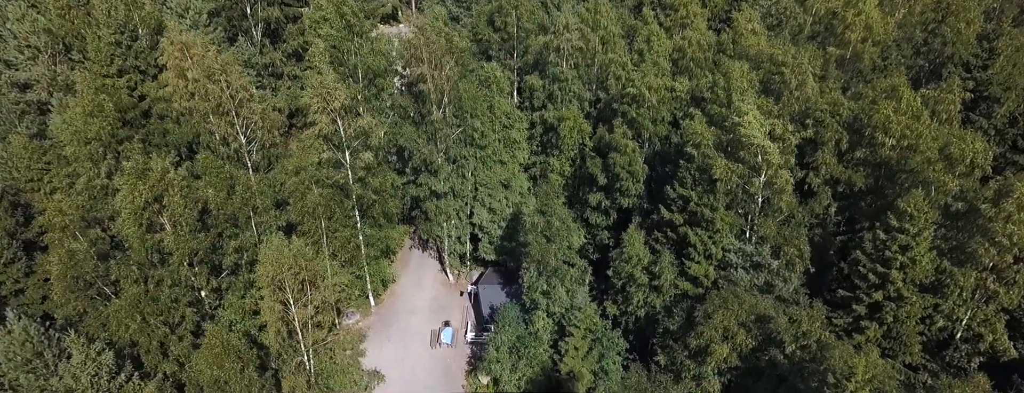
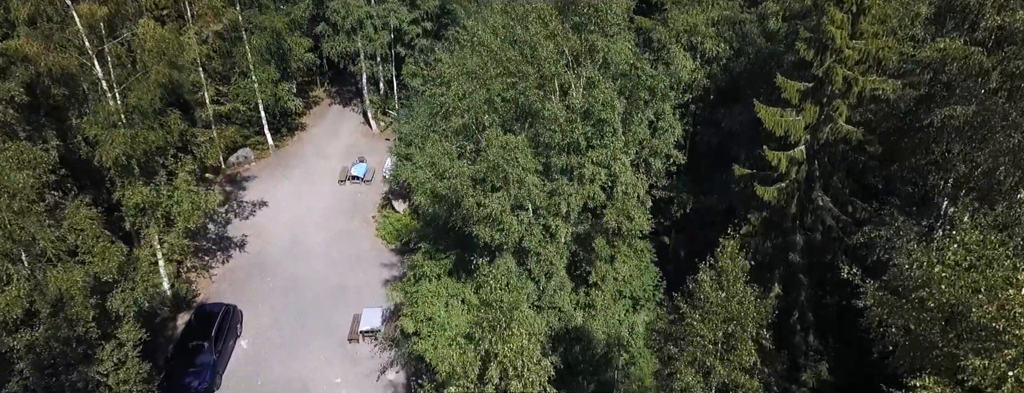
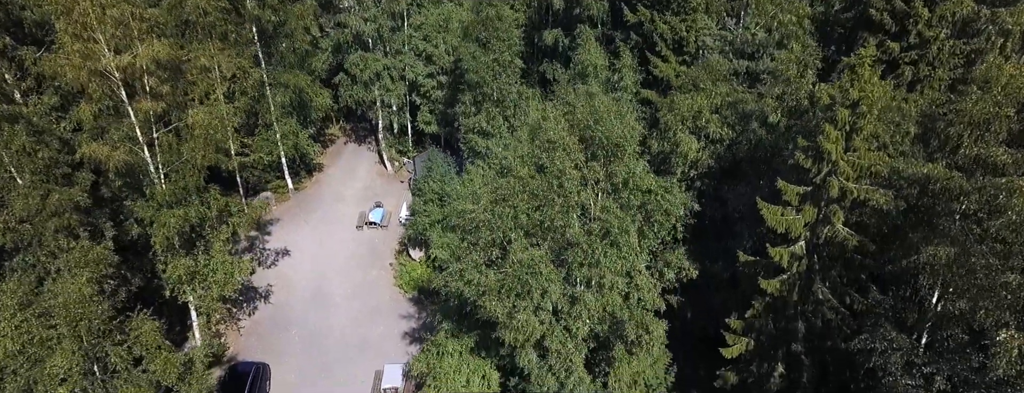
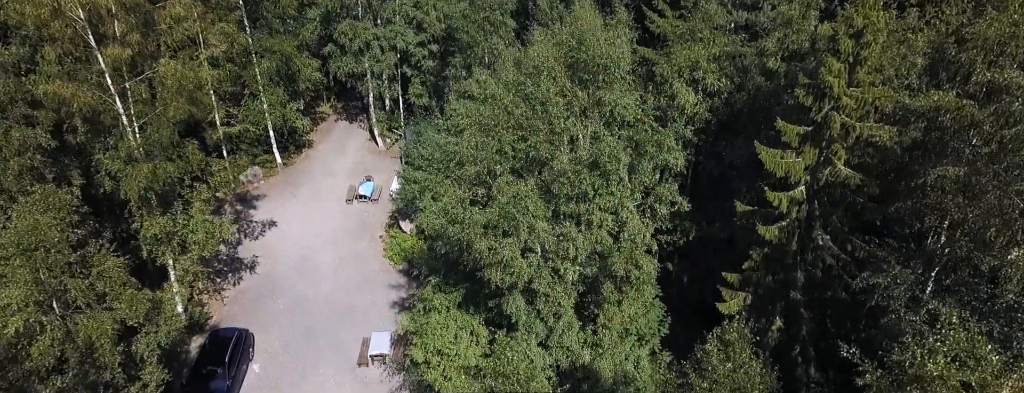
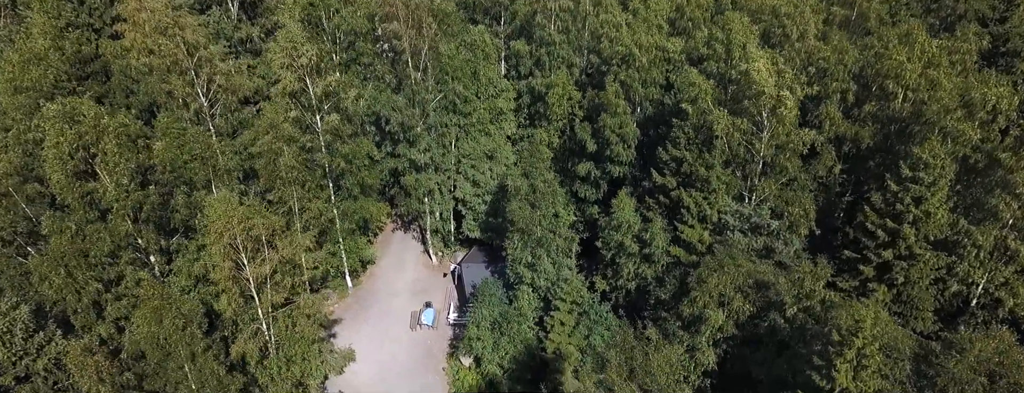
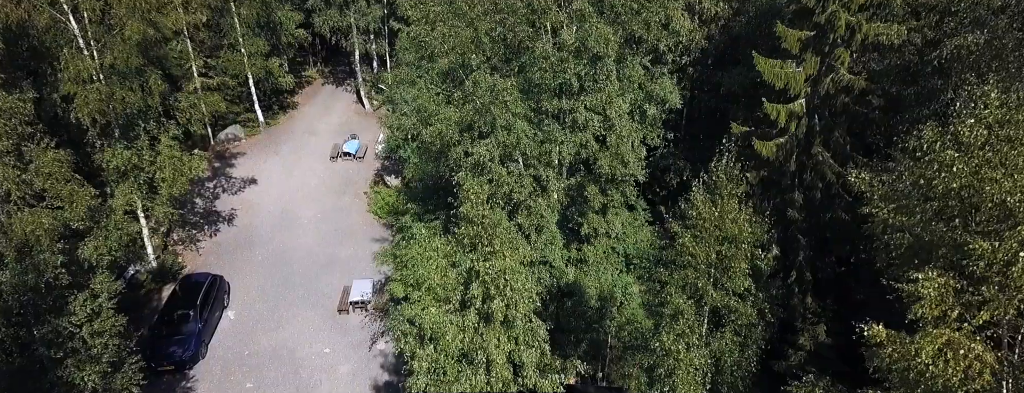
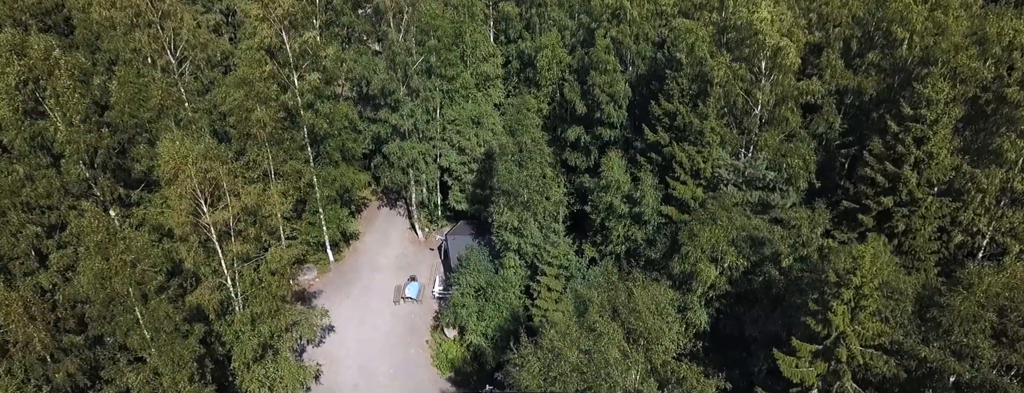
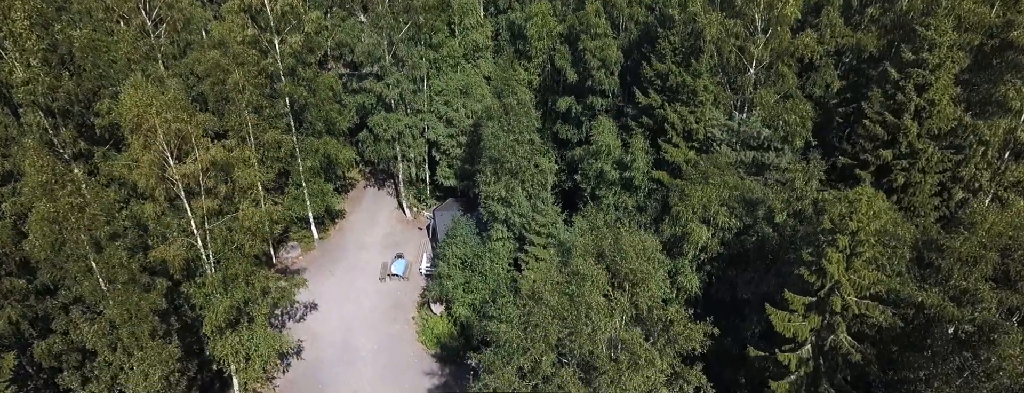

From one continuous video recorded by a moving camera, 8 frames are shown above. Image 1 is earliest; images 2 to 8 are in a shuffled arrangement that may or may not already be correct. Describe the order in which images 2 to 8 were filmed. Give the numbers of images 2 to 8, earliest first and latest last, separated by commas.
5, 7, 8, 3, 4, 2, 6
